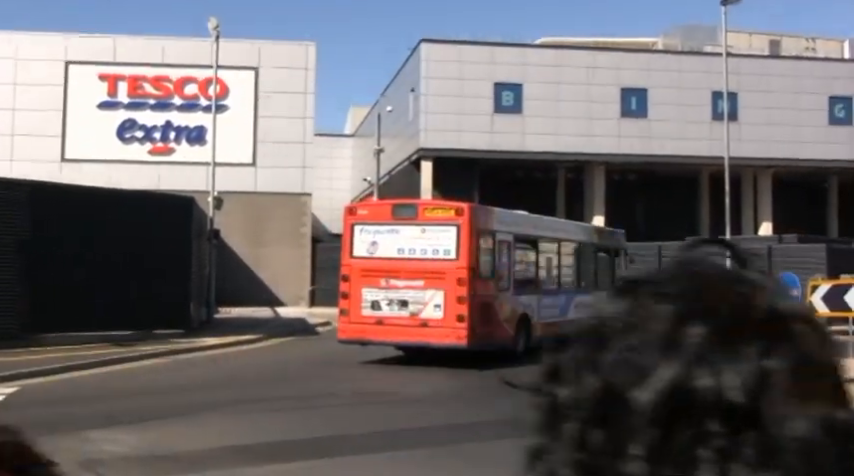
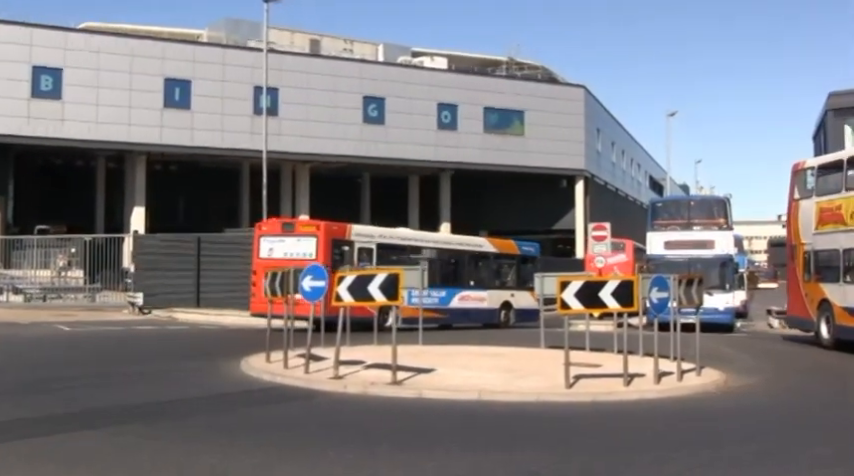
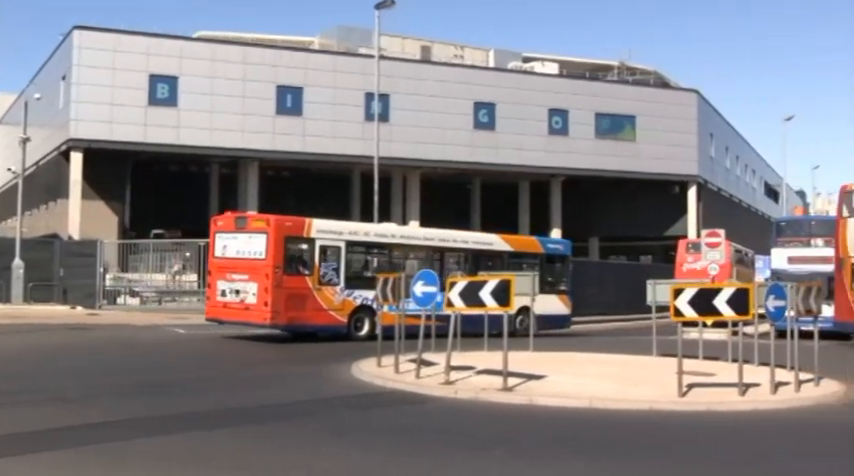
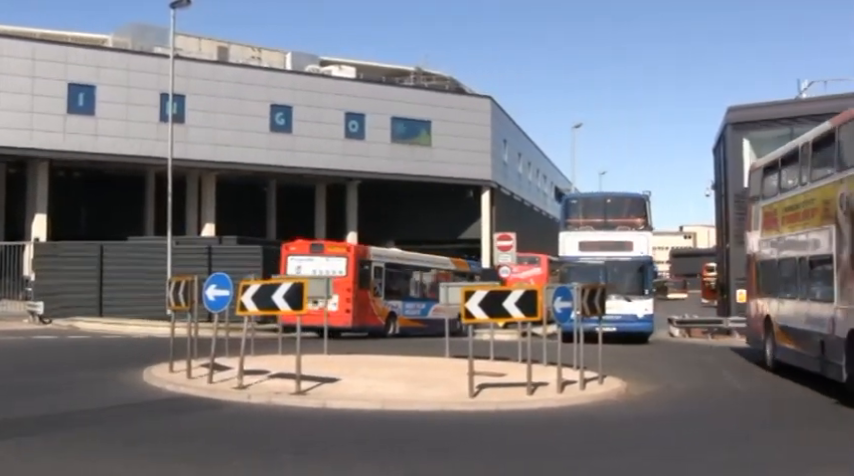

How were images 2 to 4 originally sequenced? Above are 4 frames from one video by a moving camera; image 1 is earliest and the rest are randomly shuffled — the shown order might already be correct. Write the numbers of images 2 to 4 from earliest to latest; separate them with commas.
3, 2, 4
